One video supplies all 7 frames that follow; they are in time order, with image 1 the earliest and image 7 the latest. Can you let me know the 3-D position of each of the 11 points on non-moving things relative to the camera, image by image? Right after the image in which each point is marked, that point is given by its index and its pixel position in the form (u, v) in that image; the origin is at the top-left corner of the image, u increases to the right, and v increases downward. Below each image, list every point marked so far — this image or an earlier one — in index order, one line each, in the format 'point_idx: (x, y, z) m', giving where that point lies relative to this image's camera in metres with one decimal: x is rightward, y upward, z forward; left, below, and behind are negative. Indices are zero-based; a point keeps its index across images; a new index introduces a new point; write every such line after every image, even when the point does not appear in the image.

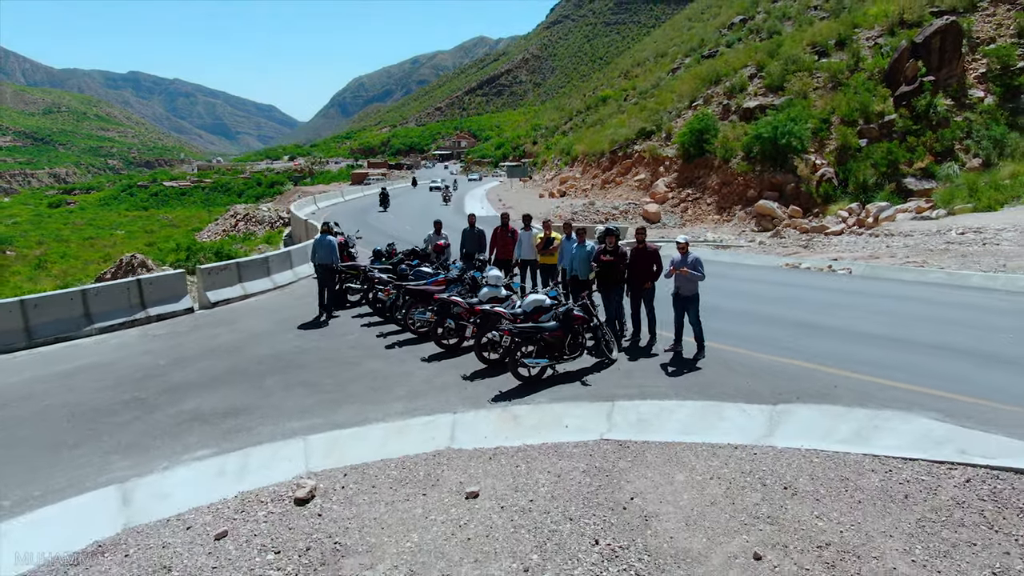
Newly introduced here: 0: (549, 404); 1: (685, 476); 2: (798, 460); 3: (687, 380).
0: (+0.2, -0.7, +4.9) m
1: (+0.8, -0.9, +3.7) m
2: (+1.4, -0.8, +3.8) m
3: (+1.2, -0.6, +5.2) m
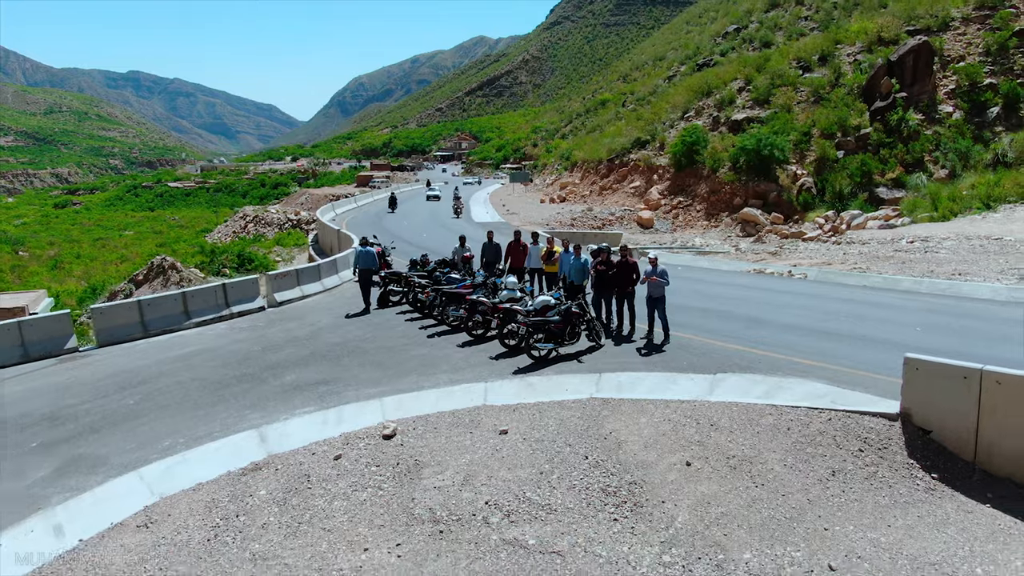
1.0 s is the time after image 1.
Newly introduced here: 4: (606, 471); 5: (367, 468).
0: (+0.4, -0.7, +6.6) m
1: (+1.0, -0.9, +5.5) m
2: (+1.5, -0.9, +5.5) m
3: (+1.3, -0.6, +7.0) m
4: (+0.6, -1.1, +4.8) m
5: (-1.0, -1.2, +5.1) m
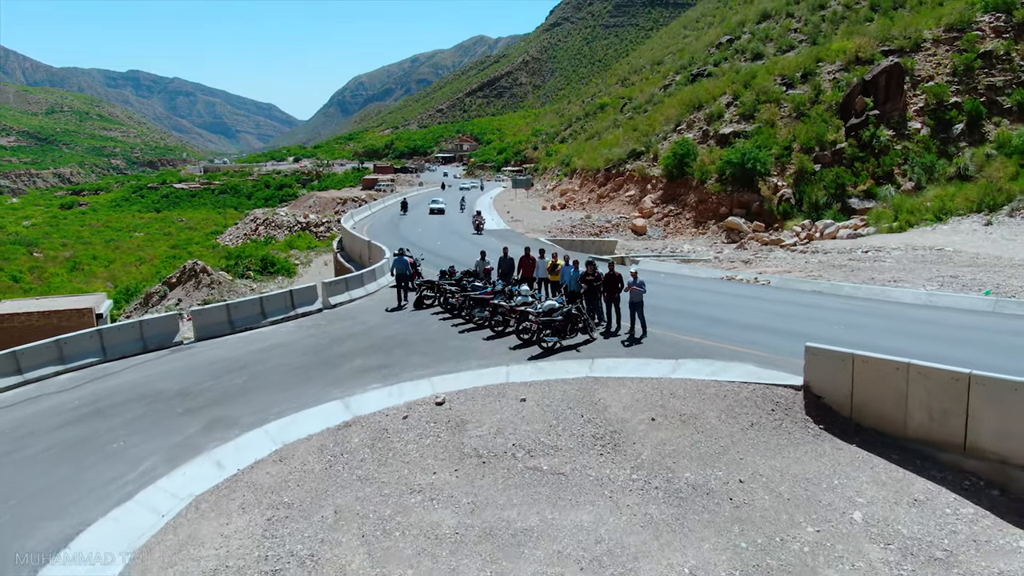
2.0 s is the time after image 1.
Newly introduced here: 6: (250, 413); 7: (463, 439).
0: (+0.5, -0.8, +8.7) m
1: (+1.1, -1.0, +7.6) m
2: (+1.7, -0.9, +7.7) m
3: (+1.5, -0.7, +9.1) m
4: (+0.7, -1.2, +6.9) m
5: (-0.8, -1.3, +7.2) m
6: (-2.6, -1.2, +7.8) m
7: (-0.4, -1.3, +6.9) m
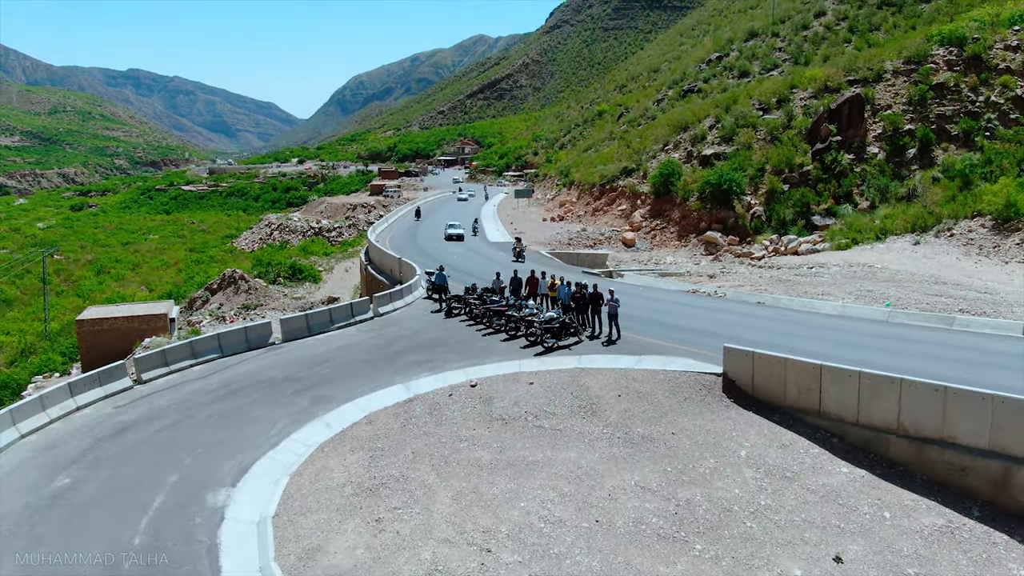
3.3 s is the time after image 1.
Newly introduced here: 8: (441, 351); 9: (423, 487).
0: (+0.7, -1.1, +12.1) m
1: (+1.3, -1.2, +10.9) m
2: (+1.8, -1.2, +11.0) m
3: (+1.7, -1.0, +12.4) m
4: (+0.9, -1.5, +10.3) m
5: (-0.6, -1.5, +10.6) m
6: (-2.5, -1.5, +11.1) m
7: (-0.3, -1.6, +10.2) m
8: (-1.2, -1.0, +12.7) m
9: (-1.0, -2.2, +8.6) m
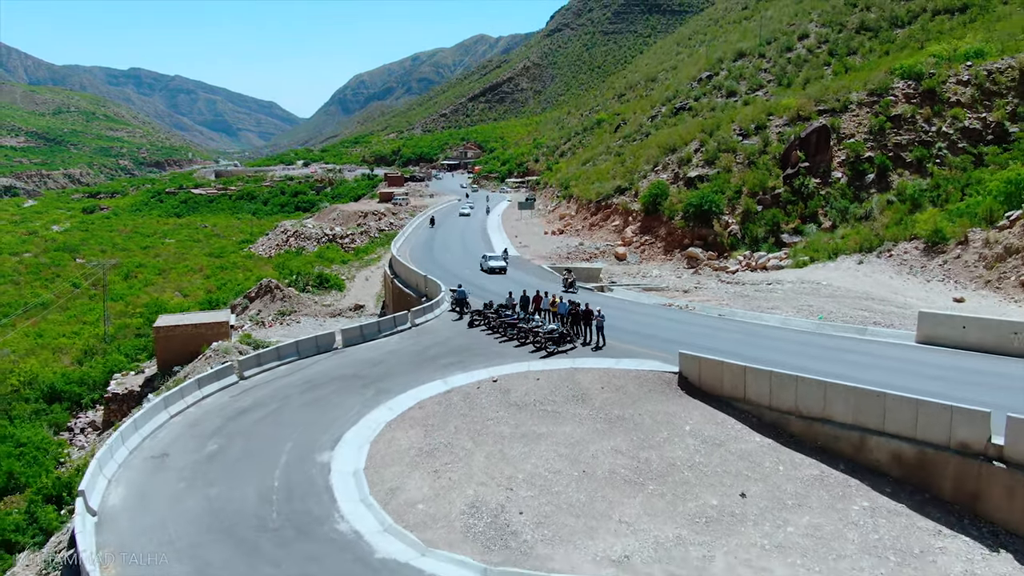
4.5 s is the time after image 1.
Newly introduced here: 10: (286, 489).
0: (+0.9, -1.5, +15.9) m
1: (+1.5, -1.6, +14.7) m
2: (+2.1, -1.6, +14.8) m
3: (+1.9, -1.4, +16.2) m
4: (+1.1, -1.9, +14.0) m
5: (-0.4, -1.9, +14.4) m
6: (-2.3, -1.9, +14.9) m
7: (-0.1, -2.0, +14.0) m
8: (-1.0, -1.4, +16.5) m
9: (-0.8, -2.6, +12.4) m
10: (-3.3, -2.9, +11.2) m
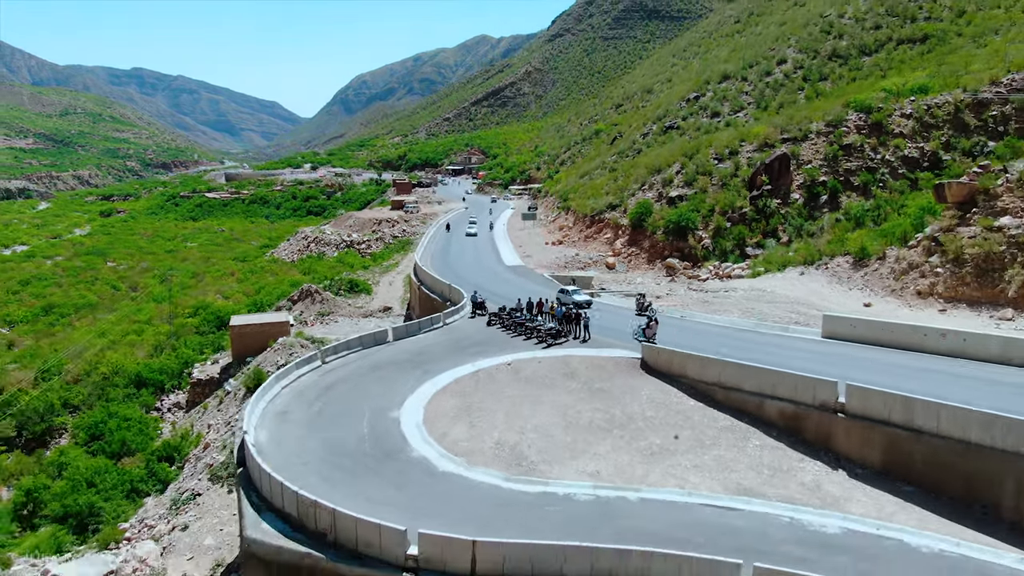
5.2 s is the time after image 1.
0: (+1.2, -1.7, +21.5) m
1: (+1.8, -1.9, +20.3) m
2: (+2.3, -1.8, +20.4) m
3: (+2.1, -1.6, +21.8) m
4: (+1.4, -2.1, +19.7) m
5: (-0.2, -2.1, +20.0) m
6: (-2.0, -2.1, +20.5) m
7: (+0.2, -2.2, +19.7) m
8: (-0.7, -1.7, +22.2) m
9: (-0.5, -2.8, +18.0) m
10: (-3.0, -3.2, +16.9) m
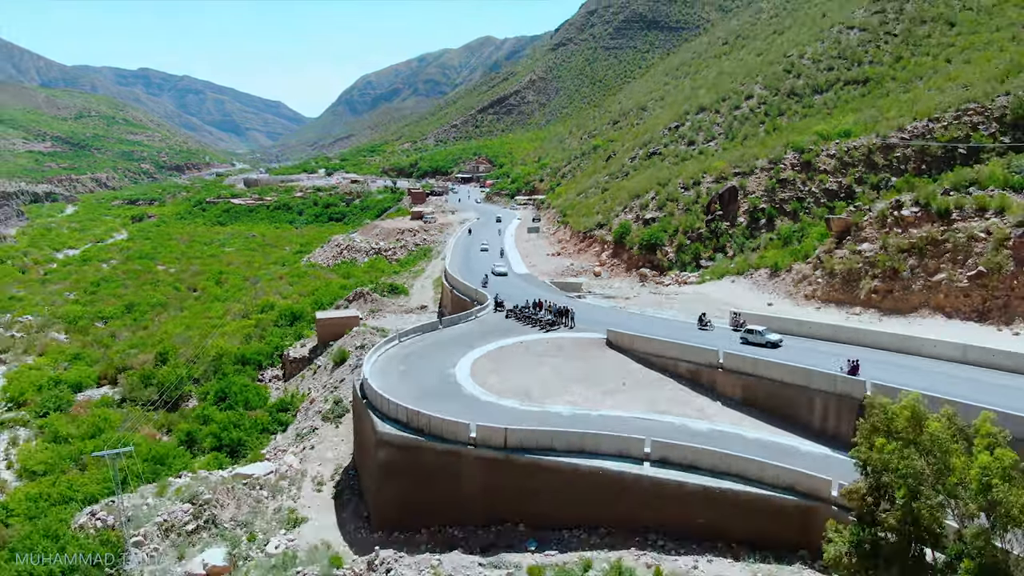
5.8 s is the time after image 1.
0: (+1.6, -1.9, +32.5) m
1: (+2.2, -2.1, +31.4) m
2: (+2.8, -2.0, +31.4) m
3: (+2.6, -1.8, +32.8) m
4: (+1.8, -2.3, +30.7) m
5: (+0.3, -2.3, +31.0) m
6: (-1.5, -2.3, +31.5) m
7: (+0.7, -2.4, +30.7) m
8: (-0.2, -1.9, +33.2) m
9: (-0.1, -3.0, +29.0) m
10: (-2.6, -3.4, +27.9) m
